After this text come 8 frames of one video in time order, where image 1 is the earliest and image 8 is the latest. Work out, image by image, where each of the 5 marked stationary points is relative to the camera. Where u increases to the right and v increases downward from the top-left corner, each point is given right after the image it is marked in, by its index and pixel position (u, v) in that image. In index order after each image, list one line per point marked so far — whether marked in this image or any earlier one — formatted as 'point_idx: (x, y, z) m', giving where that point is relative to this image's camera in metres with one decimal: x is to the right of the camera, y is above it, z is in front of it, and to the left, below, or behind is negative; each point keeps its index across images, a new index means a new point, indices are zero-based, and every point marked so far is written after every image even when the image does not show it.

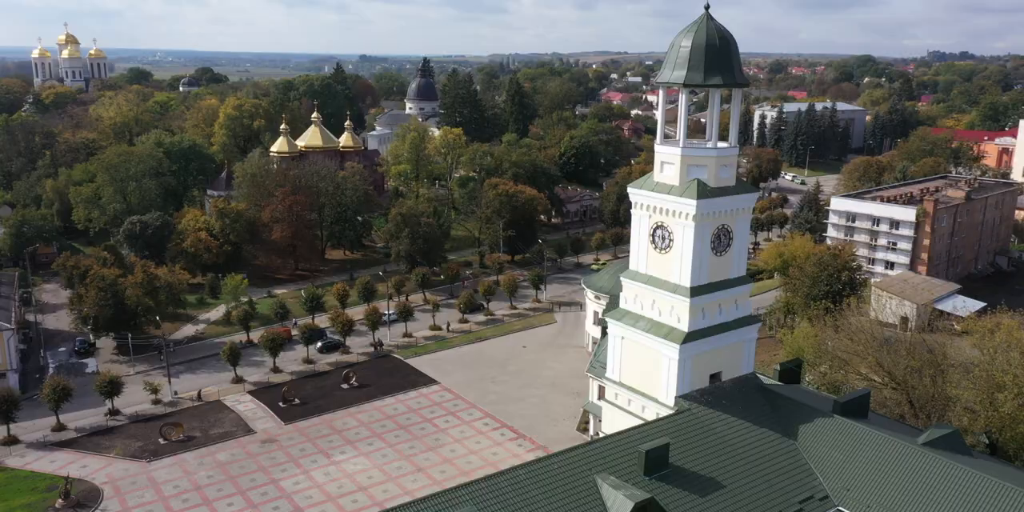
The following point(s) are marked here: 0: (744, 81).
0: (+5.7, +4.3, +20.0) m
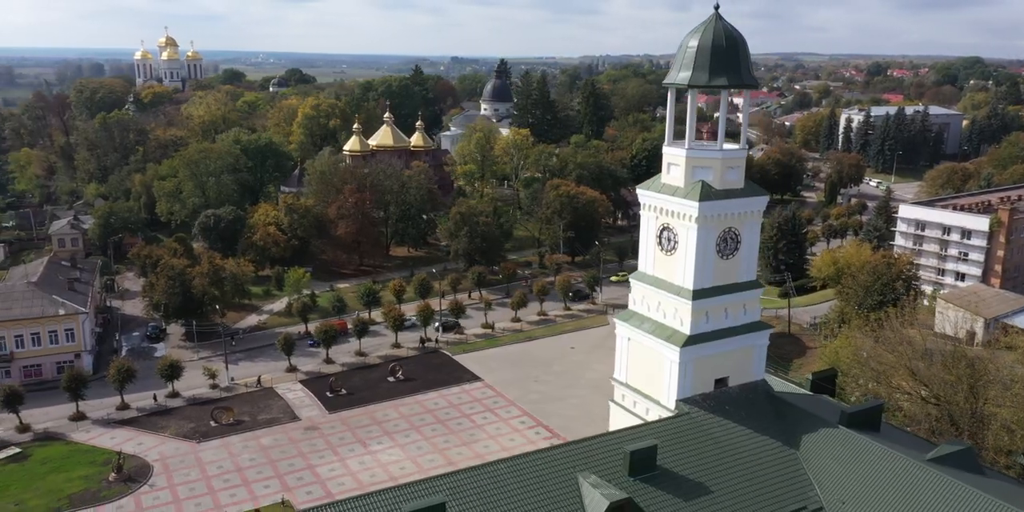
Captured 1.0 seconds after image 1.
0: (+5.8, +4.2, +19.7) m
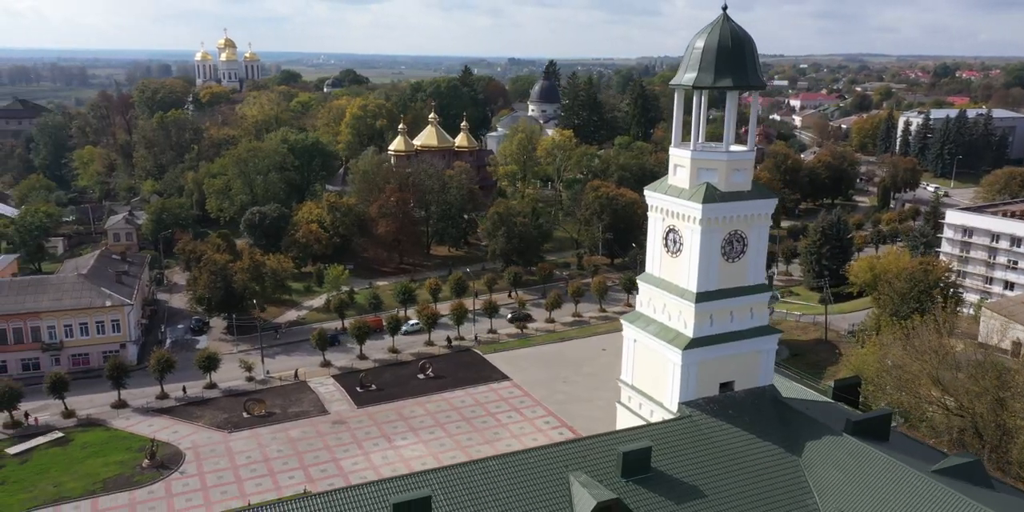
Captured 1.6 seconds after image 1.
0: (+5.9, +4.2, +19.5) m
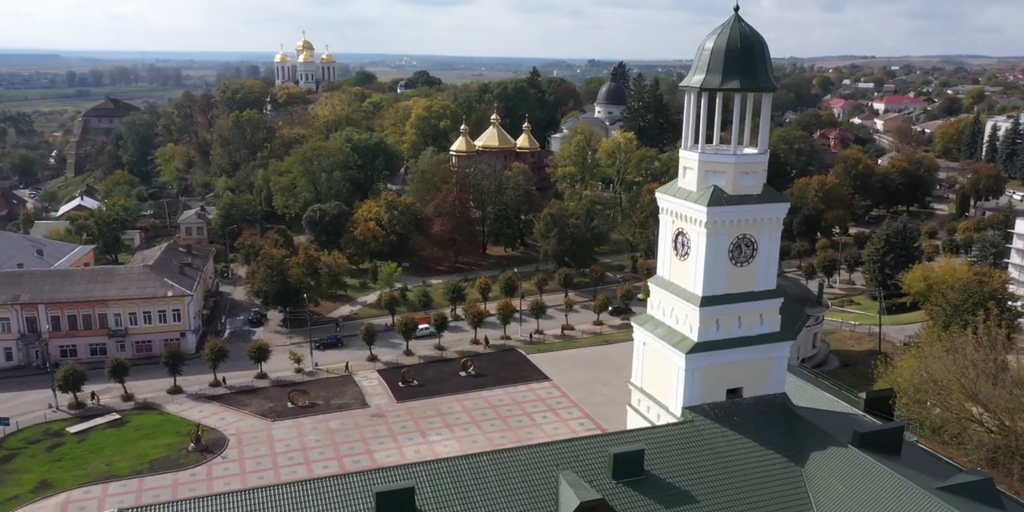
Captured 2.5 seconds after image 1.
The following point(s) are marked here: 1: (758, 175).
0: (+6.0, +4.0, +19.2) m
1: (+6.0, +2.0, +19.9) m
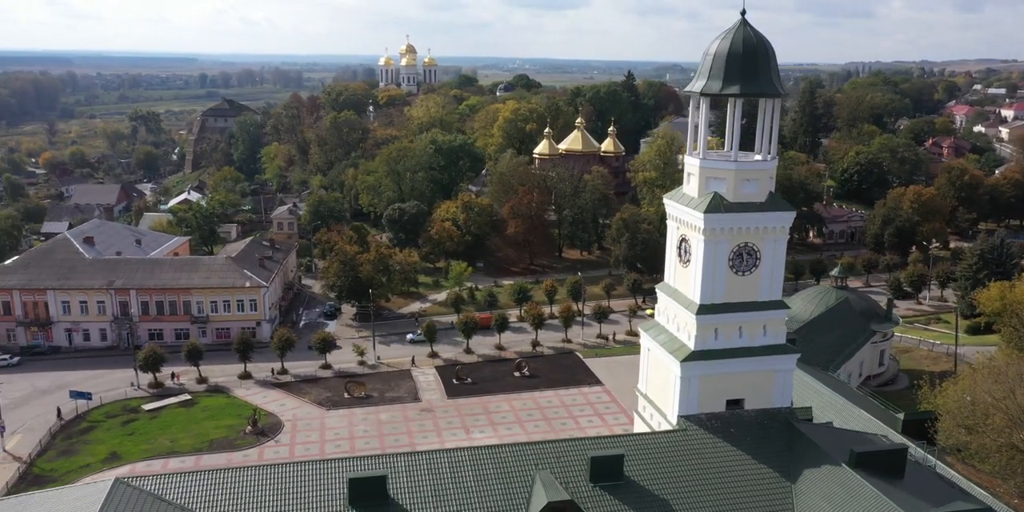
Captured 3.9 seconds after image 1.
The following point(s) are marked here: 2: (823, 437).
0: (+6.0, +3.8, +18.7) m
1: (+6.0, +1.8, +19.5) m
2: (+7.5, -4.4, +19.6) m
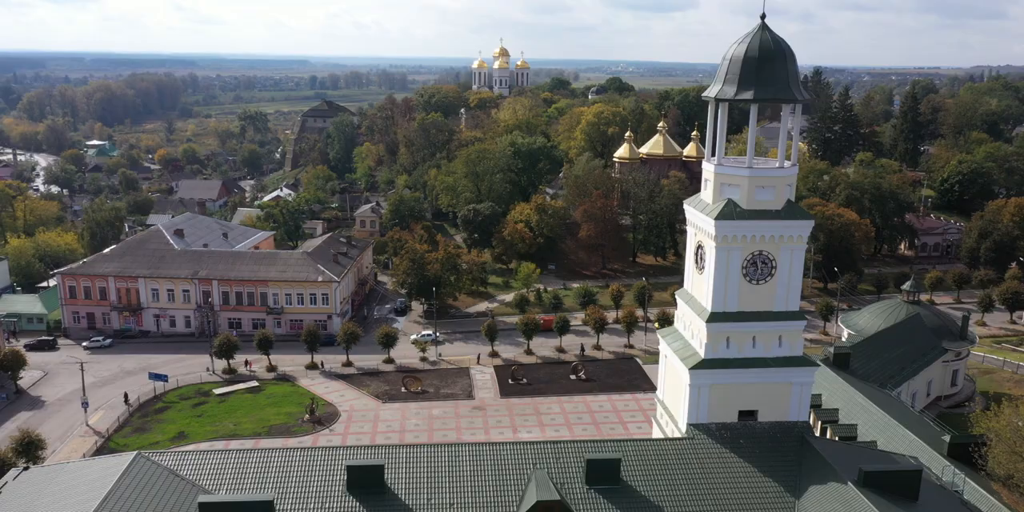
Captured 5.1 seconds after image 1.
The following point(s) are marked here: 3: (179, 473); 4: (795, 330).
0: (+6.2, +3.6, +18.3) m
1: (+6.2, +1.6, +19.1) m
2: (+7.6, -4.6, +19.0) m
3: (-7.3, -4.8, +17.8) m
4: (+6.9, -1.8, +19.8) m
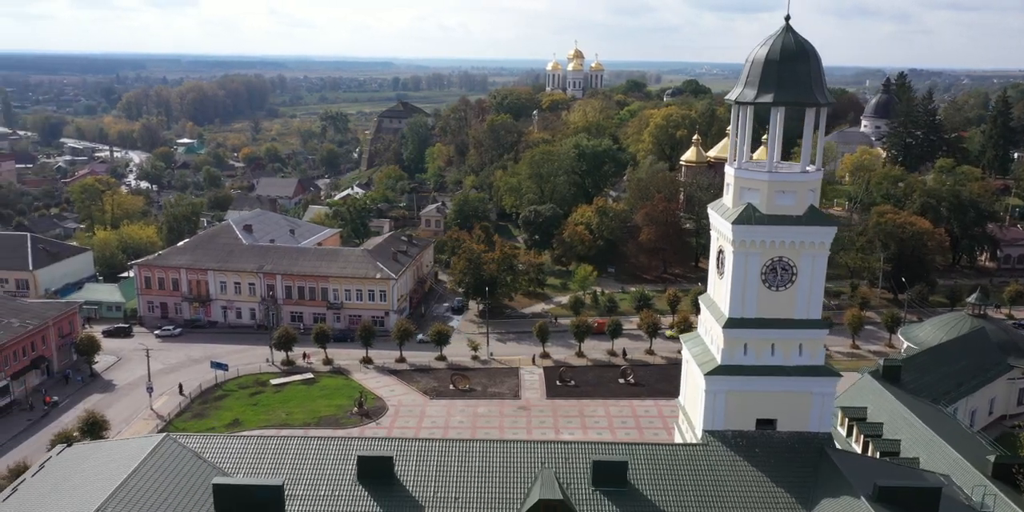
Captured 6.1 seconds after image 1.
0: (+6.6, +3.5, +18.0) m
1: (+6.6, +1.4, +18.7) m
2: (+7.8, -4.8, +18.4) m
3: (-7.2, -4.6, +18.7) m
4: (+7.2, -2.0, +19.3) m
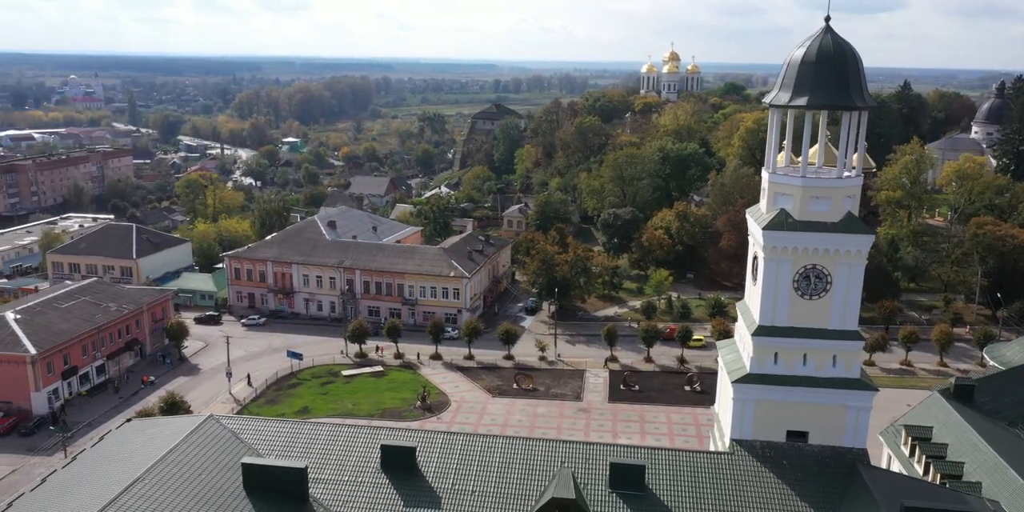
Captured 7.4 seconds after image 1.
0: (+7.1, +3.3, +17.4) m
1: (+7.2, +1.2, +18.1) m
2: (+8.2, -5.0, +17.7) m
3: (-6.6, -4.4, +19.7) m
4: (+7.8, -2.2, +18.6) m
